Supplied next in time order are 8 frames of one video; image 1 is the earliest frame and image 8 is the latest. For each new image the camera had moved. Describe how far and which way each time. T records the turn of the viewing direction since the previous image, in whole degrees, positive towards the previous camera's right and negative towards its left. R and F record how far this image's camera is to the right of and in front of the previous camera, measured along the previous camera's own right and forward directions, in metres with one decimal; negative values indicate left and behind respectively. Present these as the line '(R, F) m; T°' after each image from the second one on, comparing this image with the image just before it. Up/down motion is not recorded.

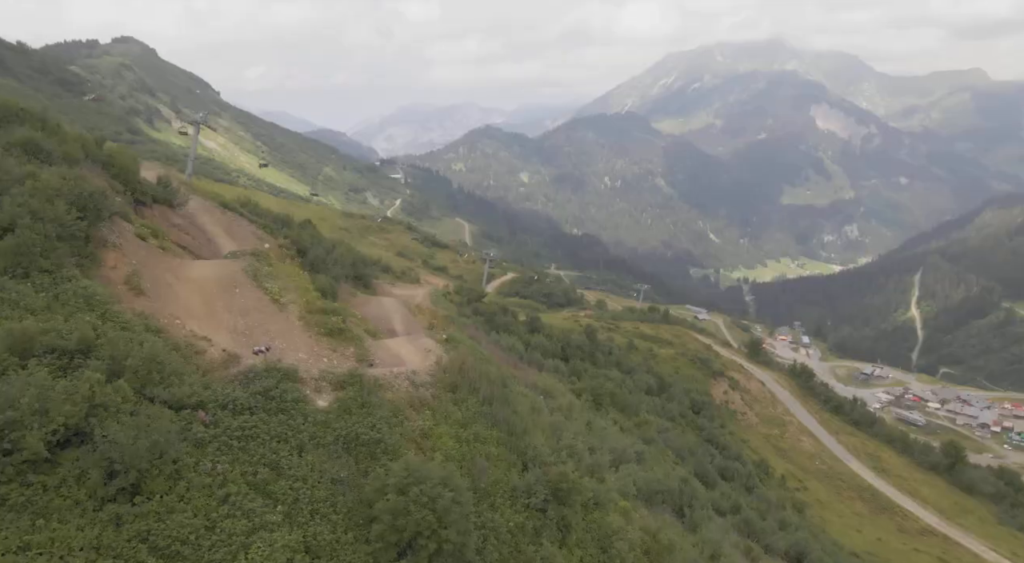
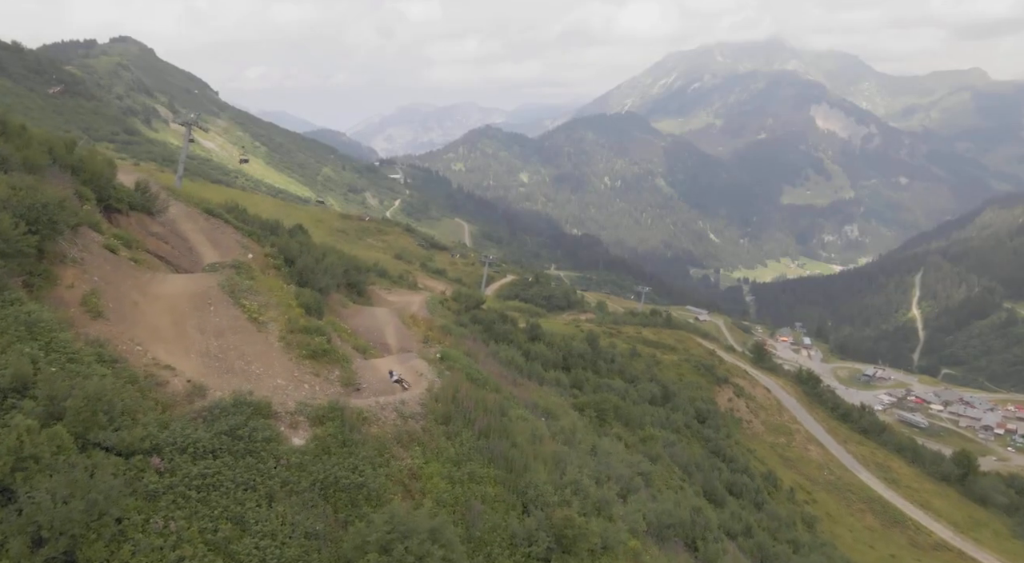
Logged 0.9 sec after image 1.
(0.0, +1.8) m; 0°
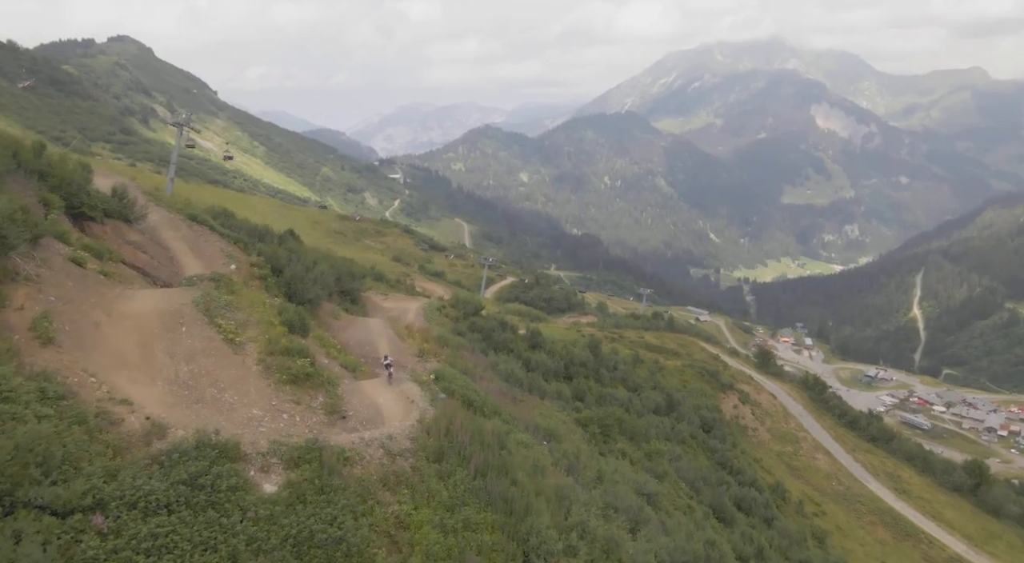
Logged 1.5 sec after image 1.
(0.0, +1.7) m; 0°
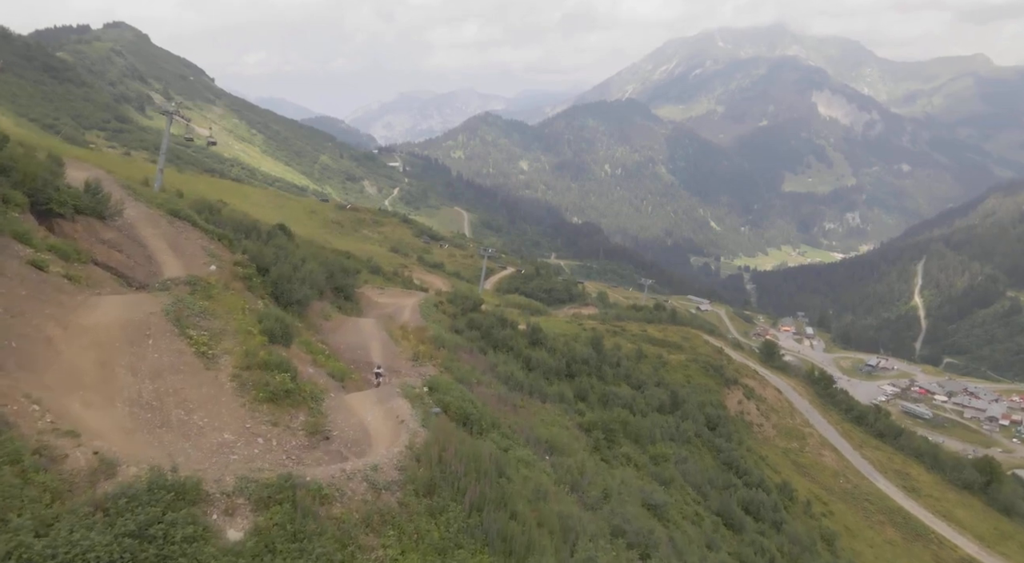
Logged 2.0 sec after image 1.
(0.0, +1.7) m; 0°
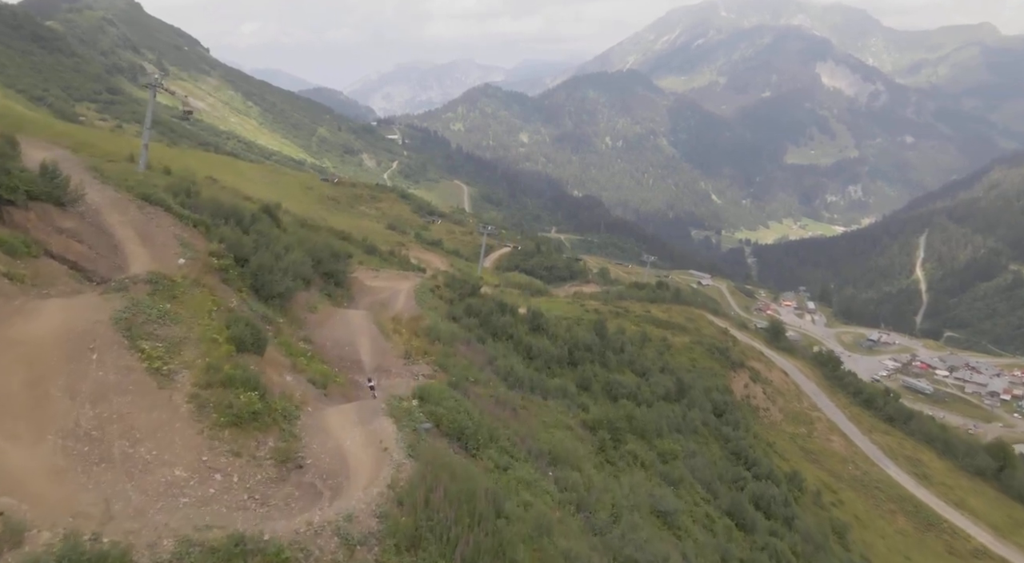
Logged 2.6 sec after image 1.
(0.0, +2.3) m; 0°
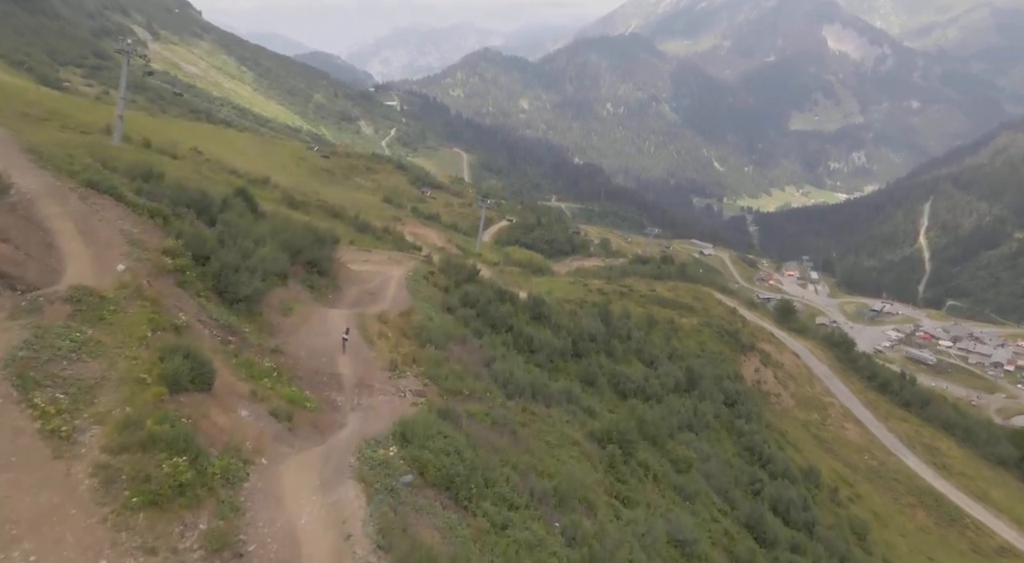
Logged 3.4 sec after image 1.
(0.0, +3.4) m; 0°
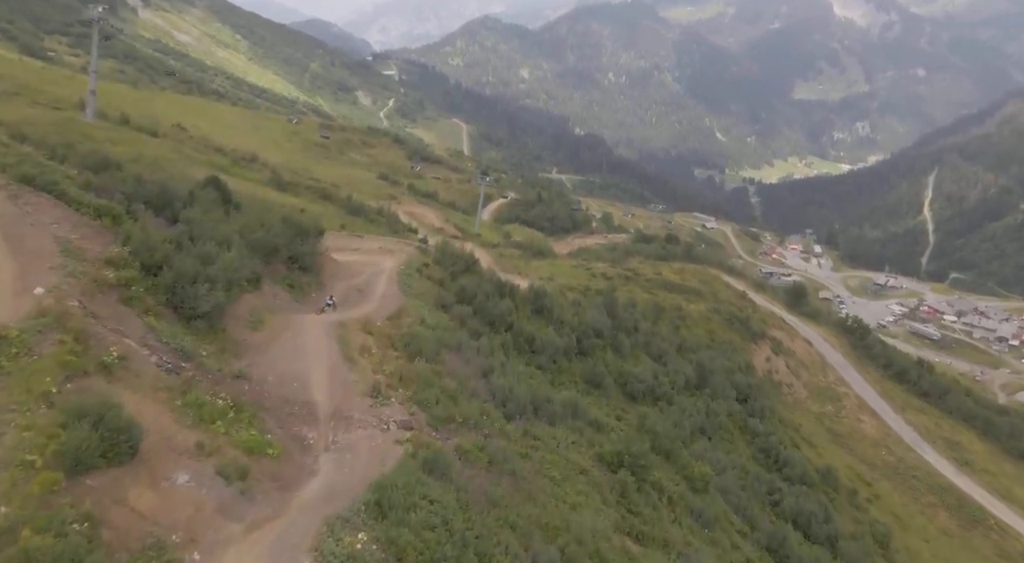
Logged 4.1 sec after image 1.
(0.0, +3.2) m; 0°
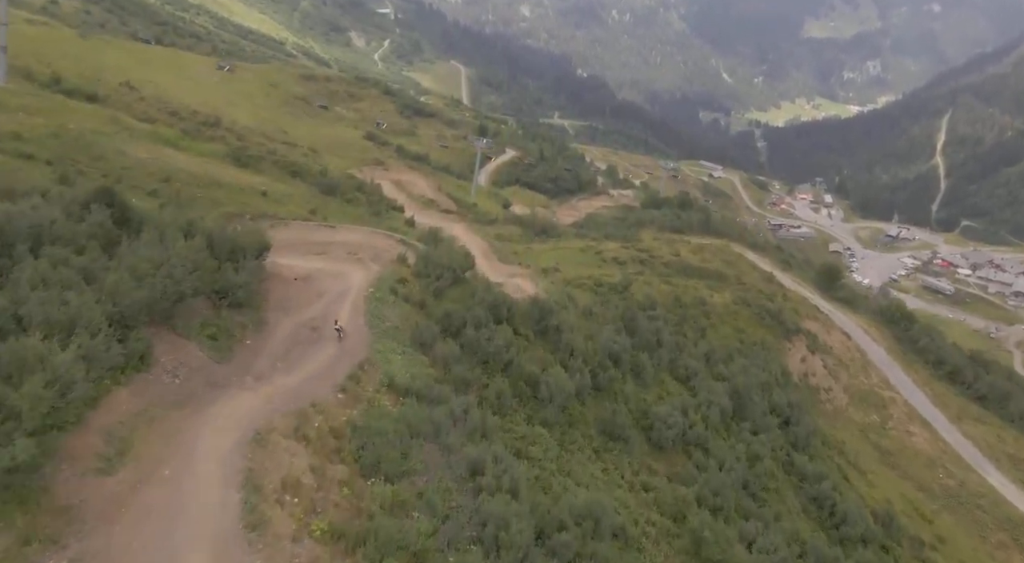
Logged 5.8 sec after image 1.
(+0.1, +8.4) m; 0°
